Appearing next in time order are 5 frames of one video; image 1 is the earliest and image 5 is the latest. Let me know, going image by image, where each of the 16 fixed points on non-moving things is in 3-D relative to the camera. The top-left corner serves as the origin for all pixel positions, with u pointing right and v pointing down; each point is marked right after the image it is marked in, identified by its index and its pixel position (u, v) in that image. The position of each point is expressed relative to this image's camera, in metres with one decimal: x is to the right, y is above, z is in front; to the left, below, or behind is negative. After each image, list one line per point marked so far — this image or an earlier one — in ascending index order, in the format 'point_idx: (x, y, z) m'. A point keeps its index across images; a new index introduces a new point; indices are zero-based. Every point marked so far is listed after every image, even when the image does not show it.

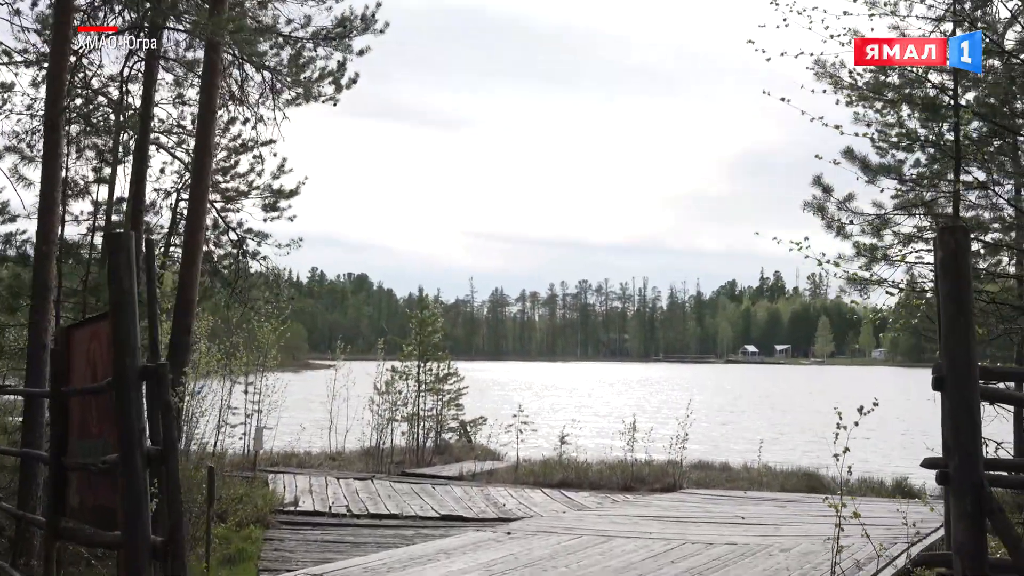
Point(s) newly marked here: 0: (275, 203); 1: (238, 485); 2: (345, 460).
0: (-1.7, +0.6, +9.3) m
1: (-2.0, -1.4, +9.7) m
2: (-1.7, -1.7, +13.4) m
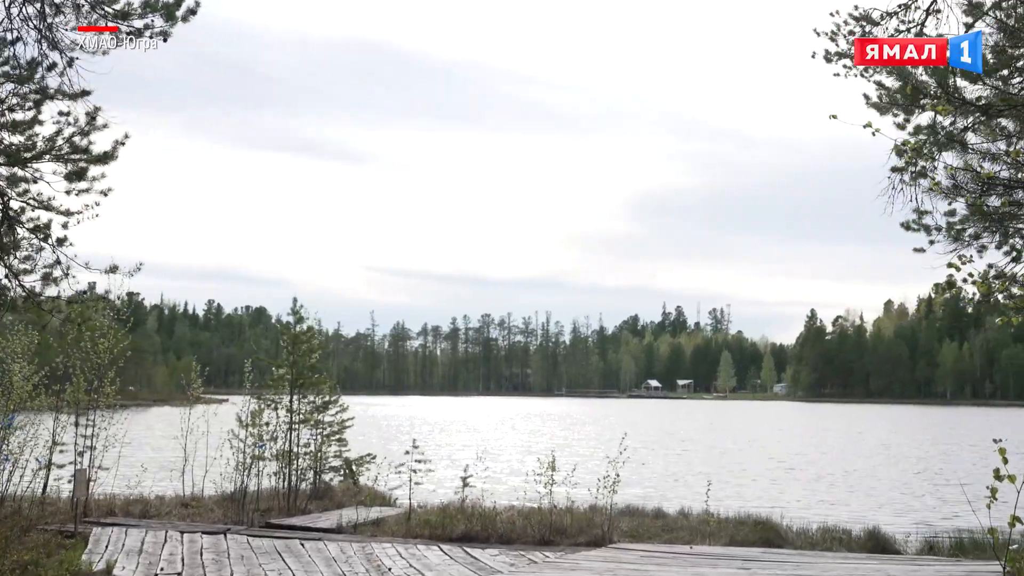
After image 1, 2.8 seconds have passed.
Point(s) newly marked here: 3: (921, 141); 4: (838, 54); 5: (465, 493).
0: (-2.3, +0.6, +7.0) m
1: (-2.7, -1.4, +7.3) m
2: (-2.6, -1.8, +11.0) m
3: (+2.3, +0.8, +7.3) m
4: (+2.0, +1.4, +8.0) m
5: (-0.4, -1.8, +11.5) m
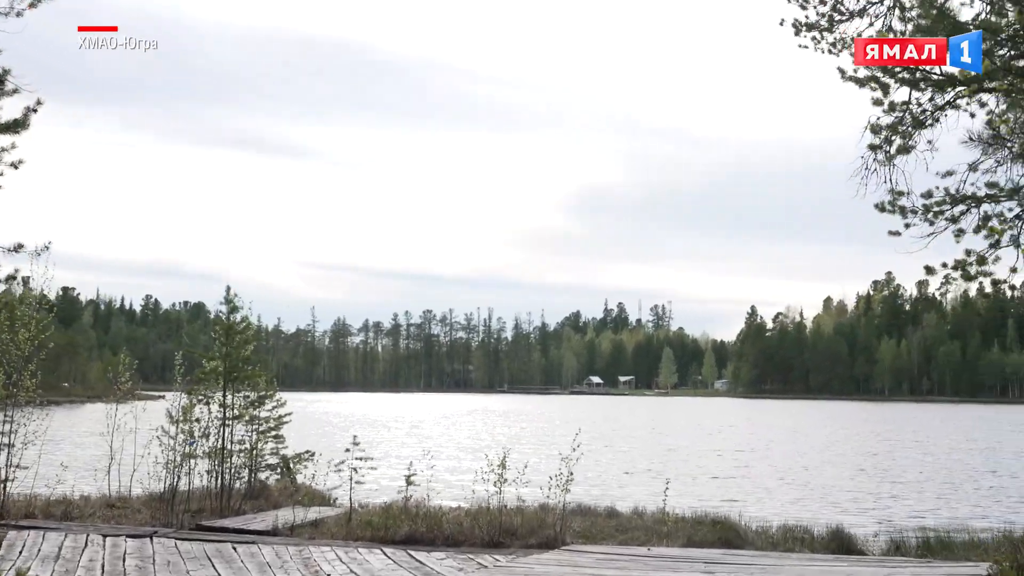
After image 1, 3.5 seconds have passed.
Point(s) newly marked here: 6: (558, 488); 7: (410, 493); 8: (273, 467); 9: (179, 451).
0: (-2.5, +0.7, +6.3) m
1: (-2.9, -1.3, +6.7) m
2: (-3.0, -1.7, +10.3) m
3: (+2.0, +0.9, +6.9) m
4: (+1.7, +1.5, +7.5) m
5: (-0.8, -1.7, +10.9) m
6: (+0.4, -1.5, +10.0) m
7: (-0.8, -1.7, +10.8) m
8: (-2.1, -1.6, +11.6) m
9: (-2.6, -1.3, +10.5) m
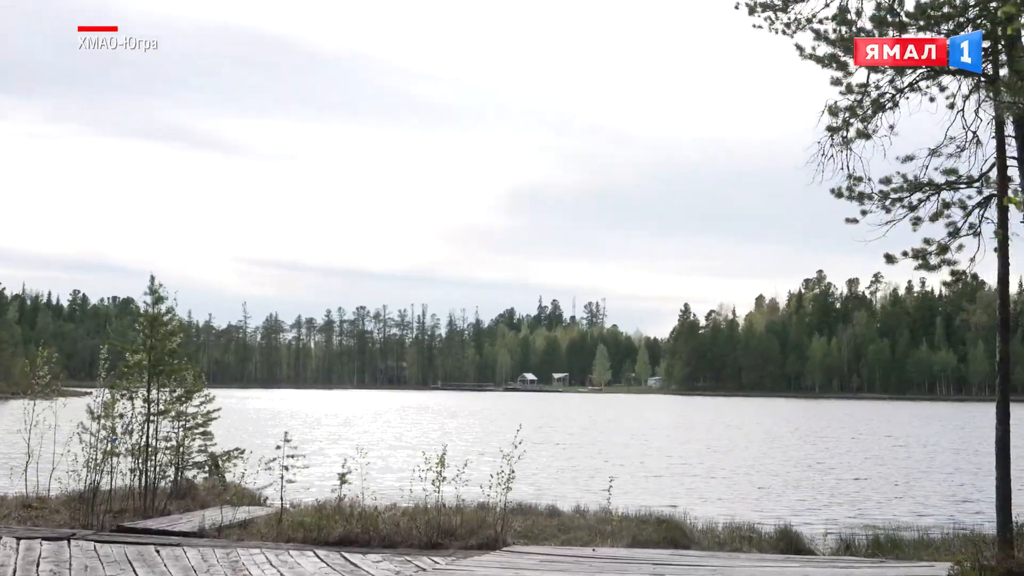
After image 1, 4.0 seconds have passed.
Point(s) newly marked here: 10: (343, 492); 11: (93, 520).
0: (-2.7, +0.8, +5.9) m
1: (-3.2, -1.3, +6.2) m
2: (-3.5, -1.6, +9.8) m
3: (+1.7, +0.9, +6.6) m
4: (+1.4, +1.5, +7.3) m
5: (-1.3, -1.6, +10.5) m
6: (-0.1, -1.4, +9.7) m
7: (-1.3, -1.6, +10.4) m
8: (-2.6, -1.5, +11.1) m
9: (-3.1, -1.2, +10.0) m
10: (-1.4, -1.6, +10.6) m
11: (-2.9, -1.6, +9.3) m
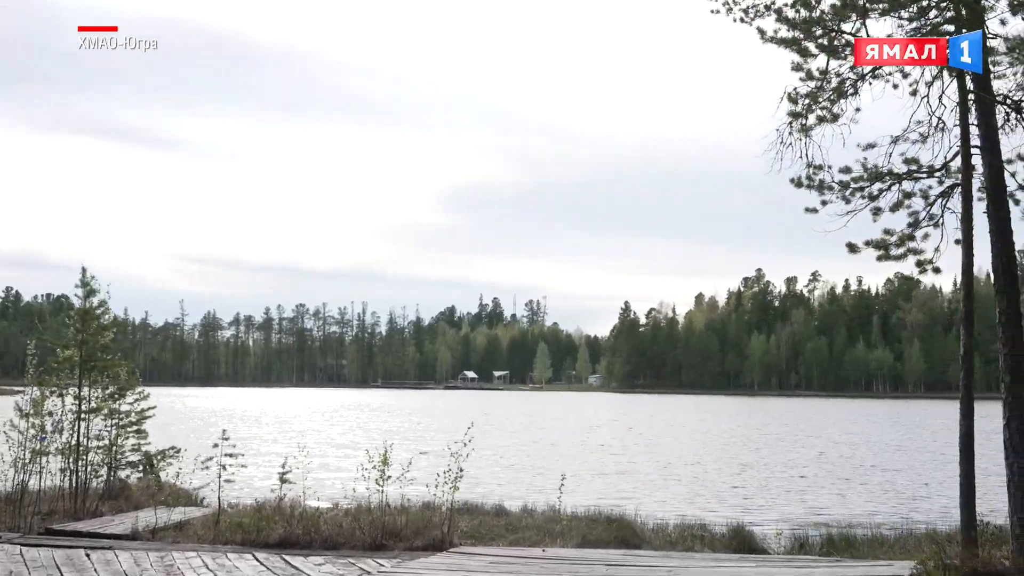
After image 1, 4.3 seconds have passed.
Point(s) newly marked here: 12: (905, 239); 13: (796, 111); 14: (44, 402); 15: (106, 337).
0: (-2.9, +0.8, +5.5) m
1: (-3.4, -1.2, +5.8) m
2: (-3.9, -1.6, +9.4) m
3: (+1.5, +1.0, +6.4) m
4: (+1.1, +1.6, +7.0) m
5: (-1.8, -1.5, +10.2) m
6: (-0.5, -1.4, +9.4) m
7: (-1.7, -1.5, +10.1) m
8: (-3.1, -1.4, +10.7) m
9: (-3.5, -1.1, +9.6) m
10: (-1.8, -1.6, +10.2) m
11: (-3.3, -1.6, +8.9) m
12: (+1.9, +0.2, +6.5) m
13: (+1.4, +0.9, +6.5) m
14: (-3.4, -0.8, +9.5) m
15: (-3.2, -0.4, +10.5) m
